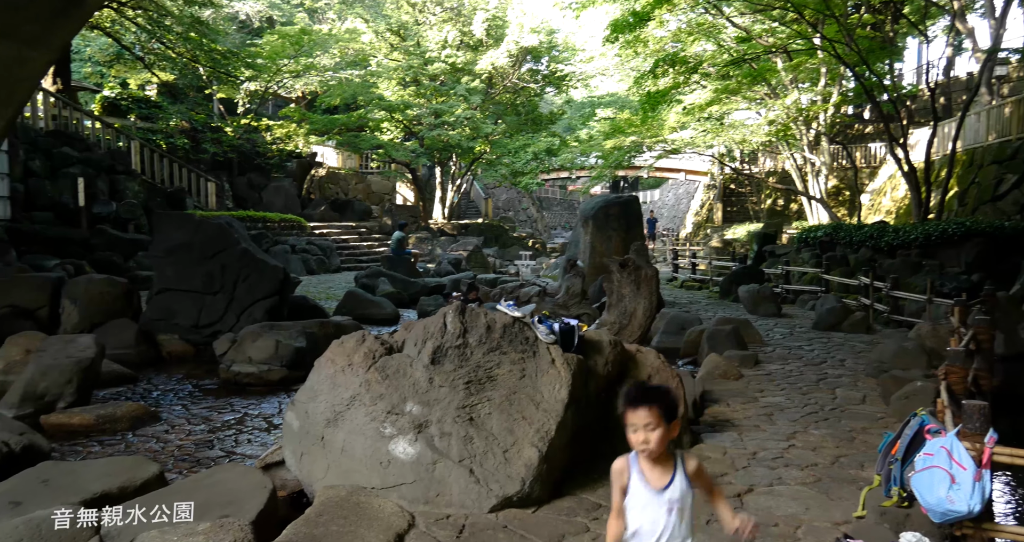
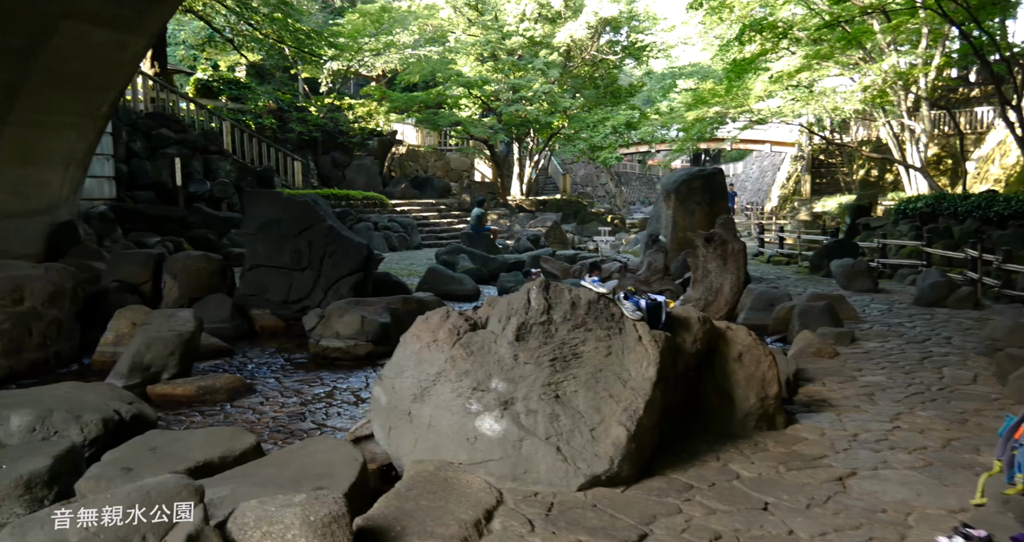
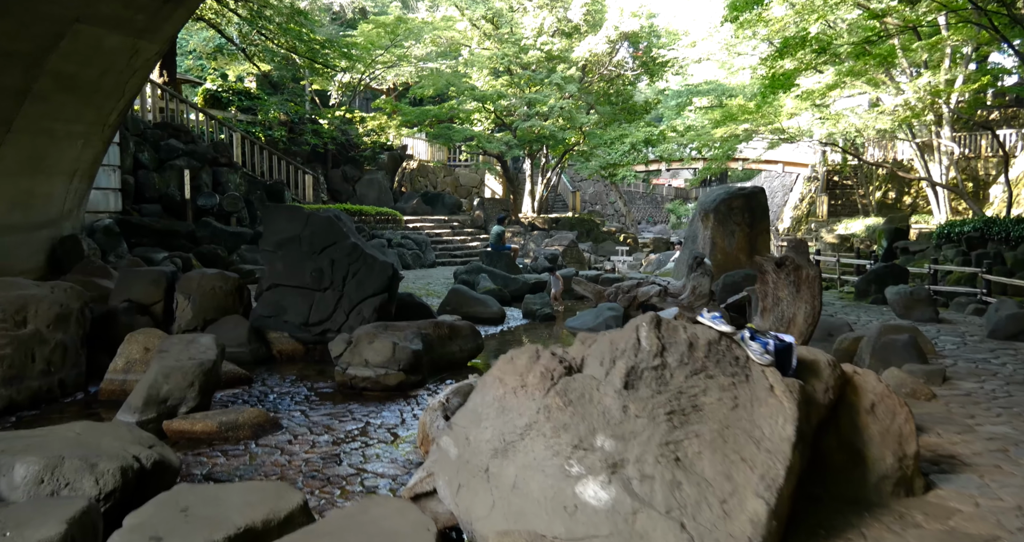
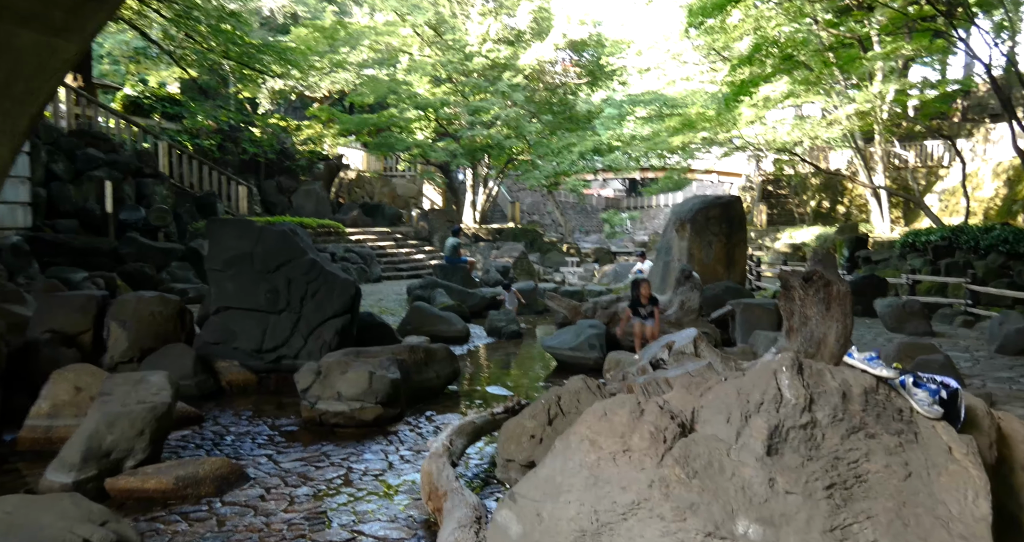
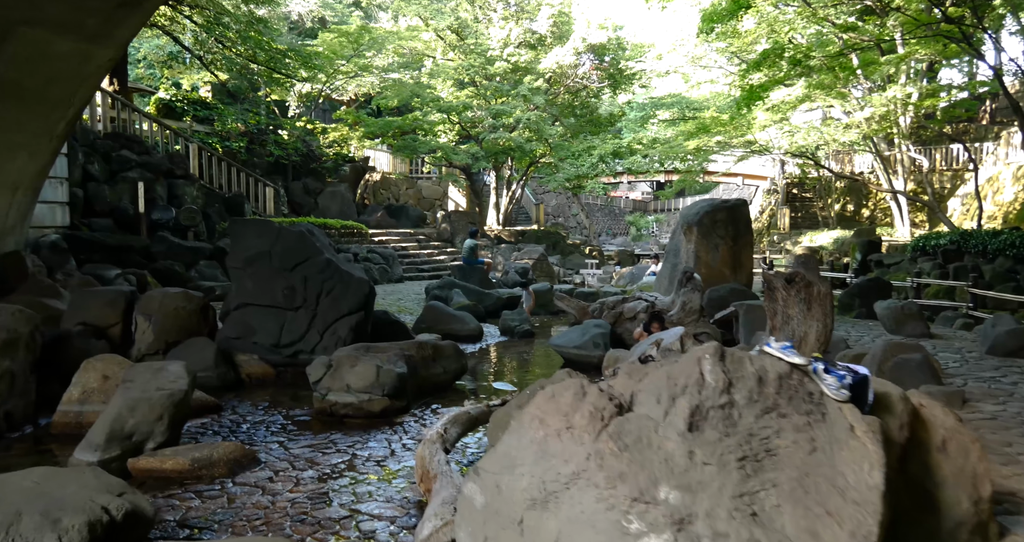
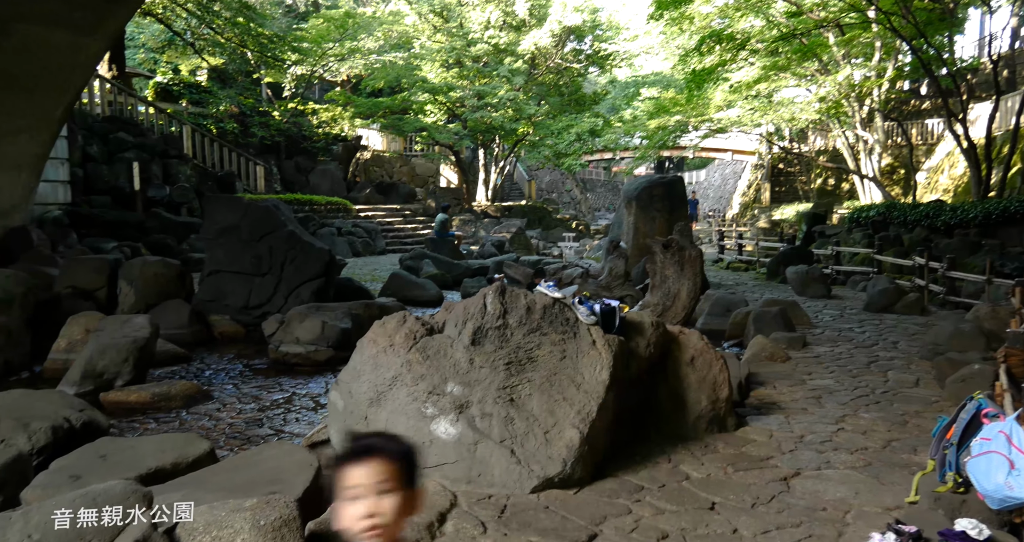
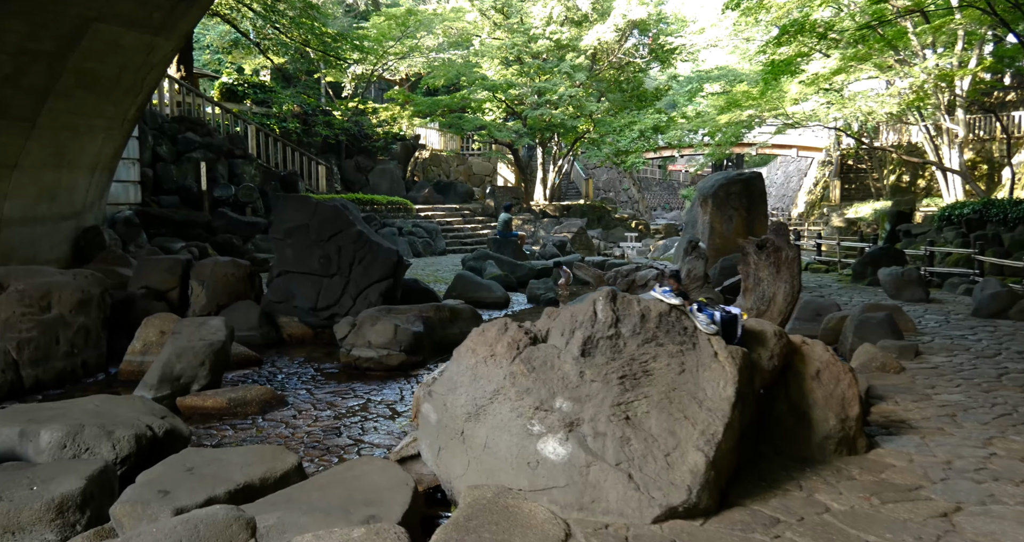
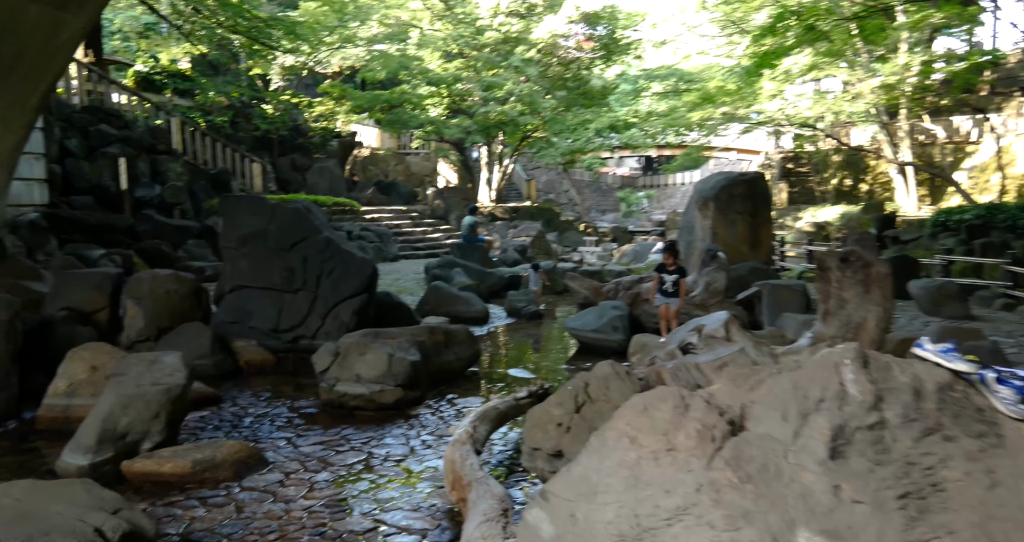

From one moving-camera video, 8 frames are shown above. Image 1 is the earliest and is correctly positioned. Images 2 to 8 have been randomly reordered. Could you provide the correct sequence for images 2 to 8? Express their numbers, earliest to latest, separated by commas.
6, 2, 7, 3, 5, 4, 8
